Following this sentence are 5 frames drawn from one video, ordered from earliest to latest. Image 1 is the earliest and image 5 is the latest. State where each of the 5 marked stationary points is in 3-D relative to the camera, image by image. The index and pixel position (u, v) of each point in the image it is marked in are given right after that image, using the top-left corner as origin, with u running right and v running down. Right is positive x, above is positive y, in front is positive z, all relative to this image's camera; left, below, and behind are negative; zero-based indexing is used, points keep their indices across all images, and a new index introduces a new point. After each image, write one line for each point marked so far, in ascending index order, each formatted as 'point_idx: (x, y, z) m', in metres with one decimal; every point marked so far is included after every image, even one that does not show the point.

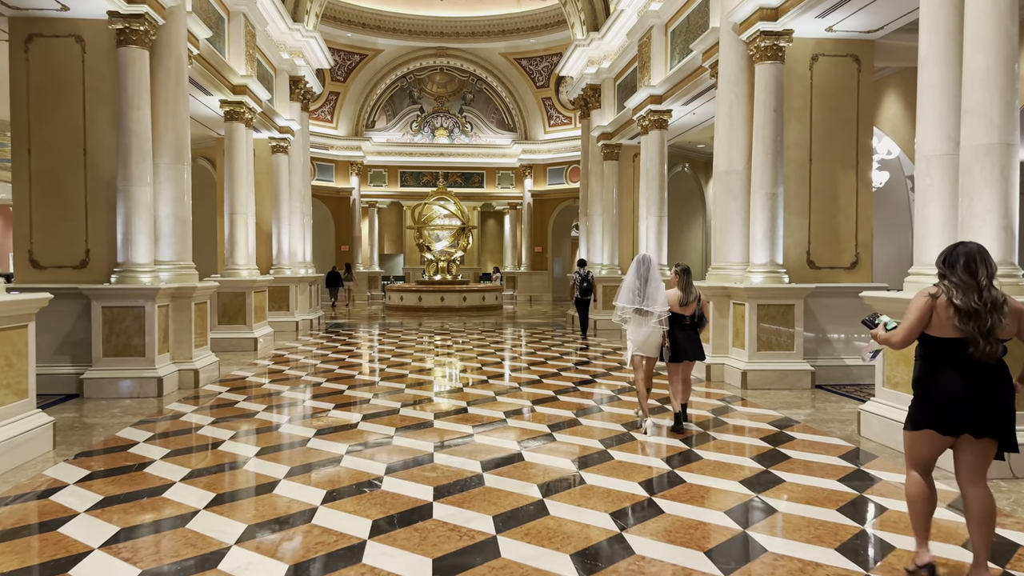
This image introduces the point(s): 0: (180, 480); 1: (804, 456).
0: (-1.7, -1.0, +4.1) m
1: (+1.6, -0.9, +4.6) m
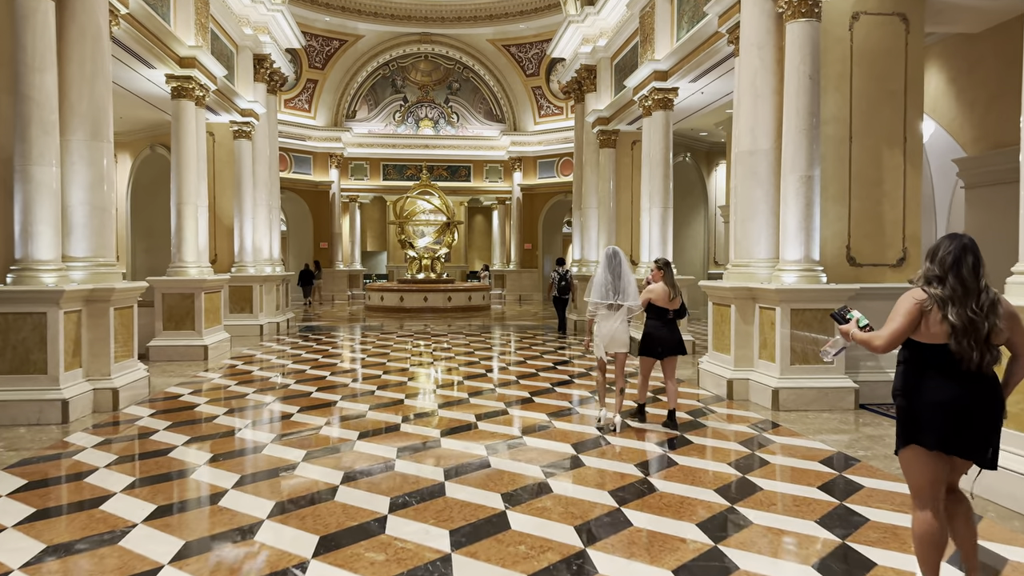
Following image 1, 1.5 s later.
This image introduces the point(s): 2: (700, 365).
0: (-1.7, -1.0, +2.9) m
1: (+1.6, -1.0, +3.4) m
2: (+1.6, -0.6, +6.8) m
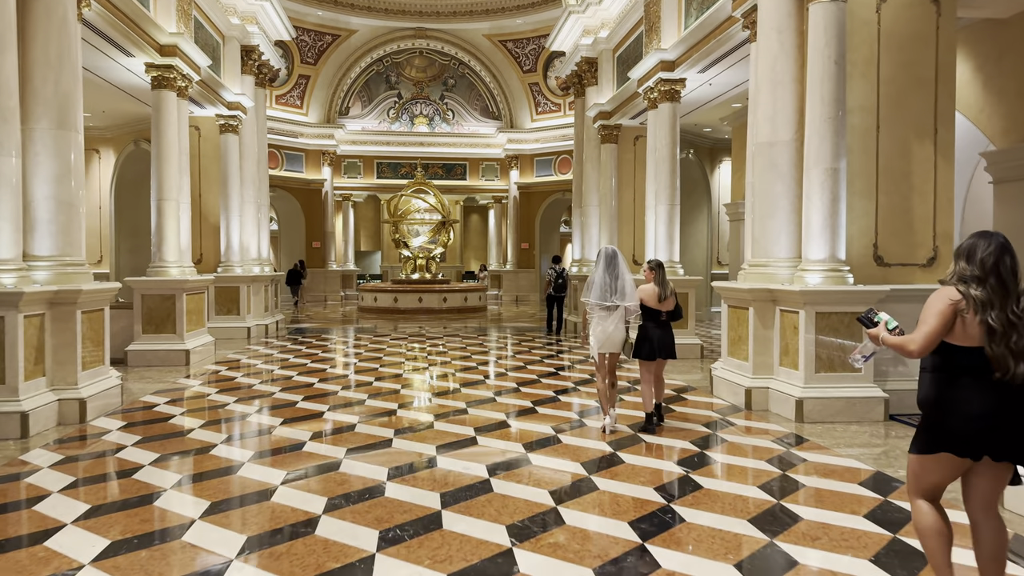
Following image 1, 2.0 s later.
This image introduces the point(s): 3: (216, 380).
0: (-1.7, -1.0, +2.5) m
1: (+1.6, -1.0, +3.0) m
2: (+1.6, -0.6, +6.4) m
3: (-2.7, -0.9, +7.6) m
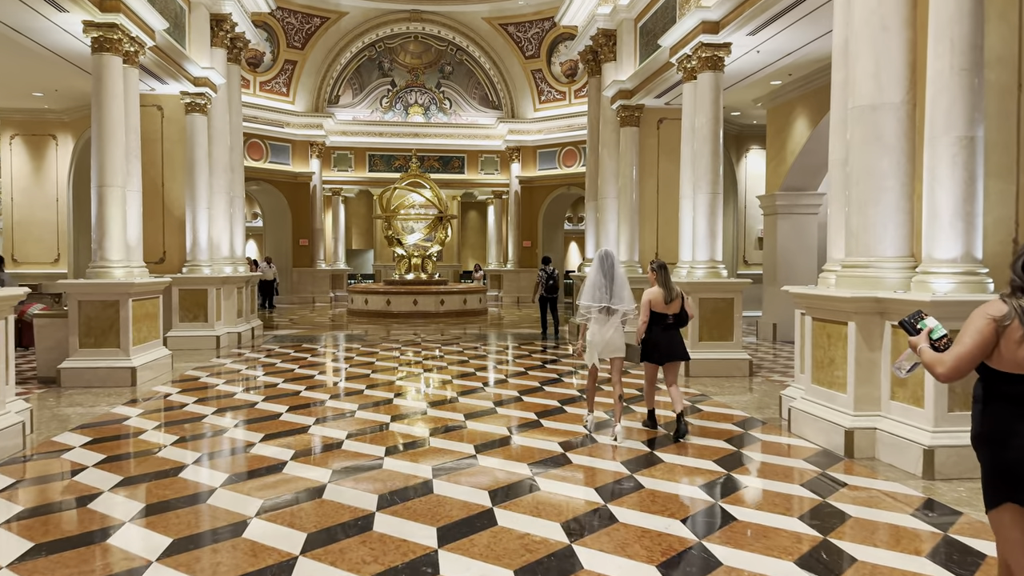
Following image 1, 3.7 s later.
0: (-1.6, -1.0, +1.1) m
1: (+1.7, -1.0, +1.6) m
2: (+1.7, -0.7, +5.0) m
3: (-2.6, -0.9, +6.2) m
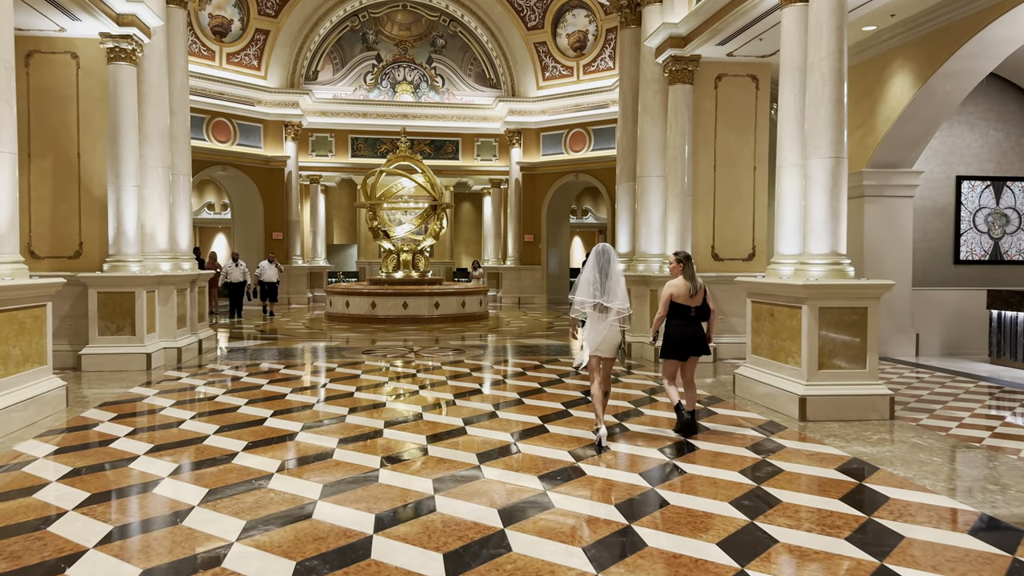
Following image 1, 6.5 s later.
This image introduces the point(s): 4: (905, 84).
0: (-1.2, -1.1, -1.2) m
1: (+2.1, -1.1, -0.5) m
2: (+2.0, -0.7, +2.8) m
3: (-2.4, -0.9, +4.0) m
4: (+3.7, +1.9, +7.7) m
